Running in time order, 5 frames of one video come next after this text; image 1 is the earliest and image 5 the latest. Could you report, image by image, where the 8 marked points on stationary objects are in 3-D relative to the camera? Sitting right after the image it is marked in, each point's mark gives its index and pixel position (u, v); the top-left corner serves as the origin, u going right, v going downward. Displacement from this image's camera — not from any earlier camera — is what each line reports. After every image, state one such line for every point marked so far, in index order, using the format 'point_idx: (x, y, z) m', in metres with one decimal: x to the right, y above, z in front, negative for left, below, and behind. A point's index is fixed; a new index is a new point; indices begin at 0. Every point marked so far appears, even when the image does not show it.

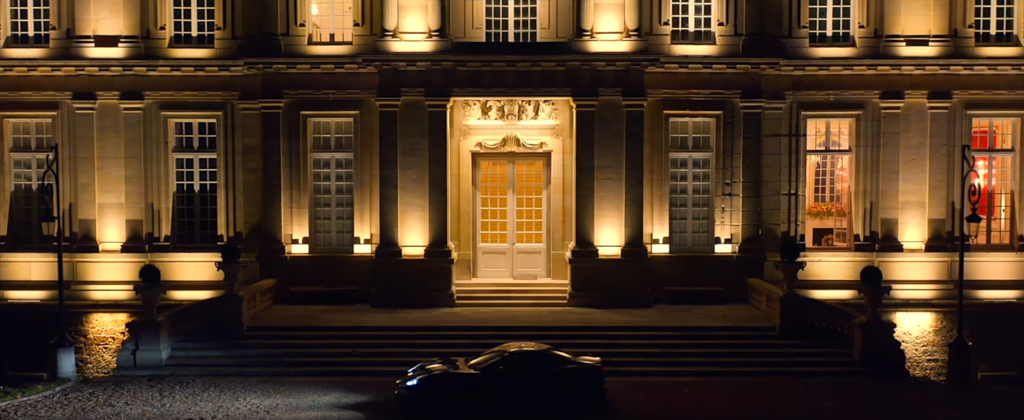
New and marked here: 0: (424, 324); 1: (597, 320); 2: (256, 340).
0: (-1.9, -2.4, +18.8) m
1: (+1.8, -2.4, +19.0) m
2: (-5.1, -2.7, +18.0) m
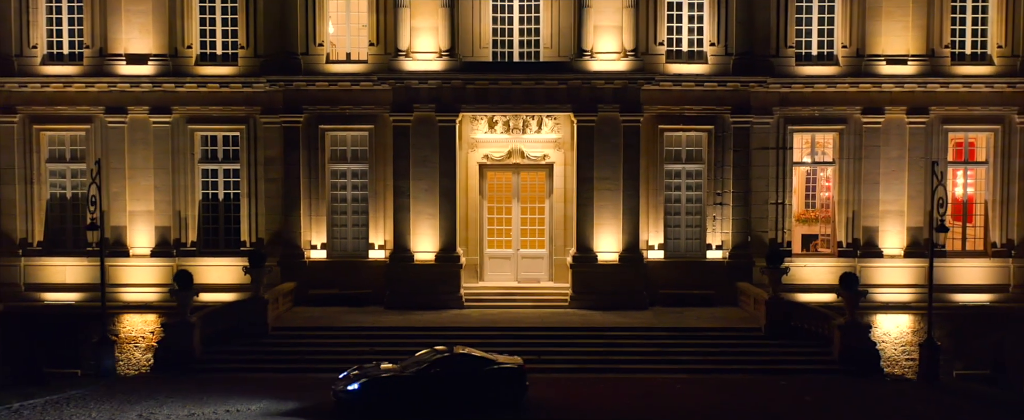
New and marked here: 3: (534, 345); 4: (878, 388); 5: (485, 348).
0: (-1.8, -2.6, +20.2) m
1: (+1.9, -2.6, +20.4) m
2: (-5.0, -2.9, +19.4) m
3: (+0.5, -2.9, +19.2) m
4: (+7.1, -3.4, +17.1) m
5: (-0.6, -3.0, +19.0) m
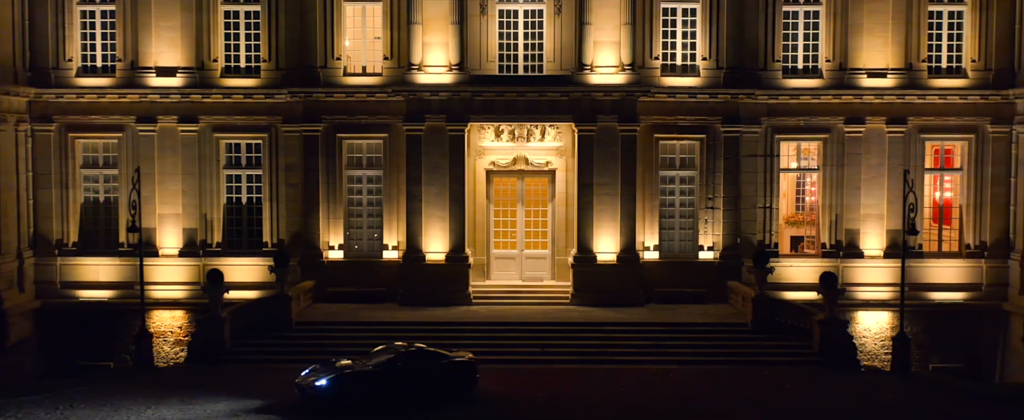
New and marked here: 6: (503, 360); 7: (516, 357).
0: (-1.6, -2.7, +21.8) m
1: (+2.1, -2.7, +21.9) m
2: (-4.9, -3.0, +21.0) m
3: (+0.7, -3.0, +20.7) m
4: (+7.2, -3.5, +18.6) m
5: (-0.4, -3.1, +20.6) m
6: (-0.2, -3.4, +19.7) m
7: (+0.1, -3.3, +19.8) m
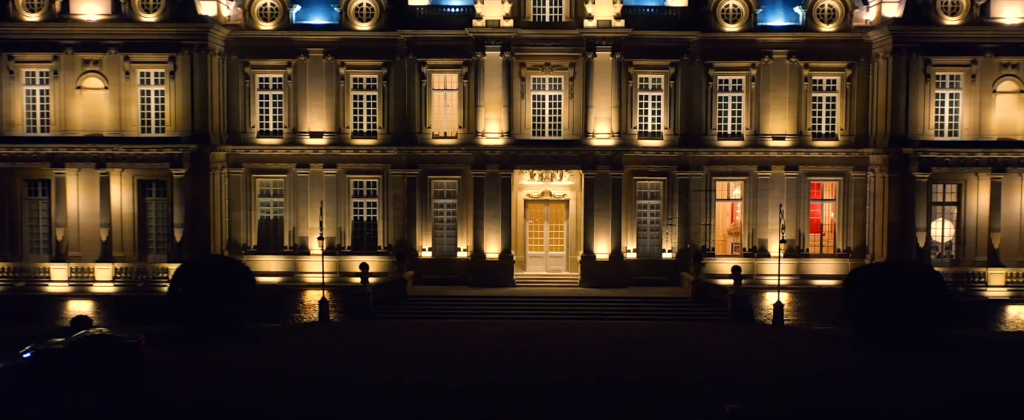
0: (-0.4, -3.4, +34.8) m
1: (+3.2, -3.3, +34.9) m
2: (-3.7, -3.6, +34.0) m
3: (+1.8, -3.6, +33.7) m
4: (+8.4, -4.2, +31.5) m
5: (+0.7, -3.7, +33.6) m
6: (+1.0, -4.0, +32.7) m
7: (+1.3, -4.0, +32.8) m
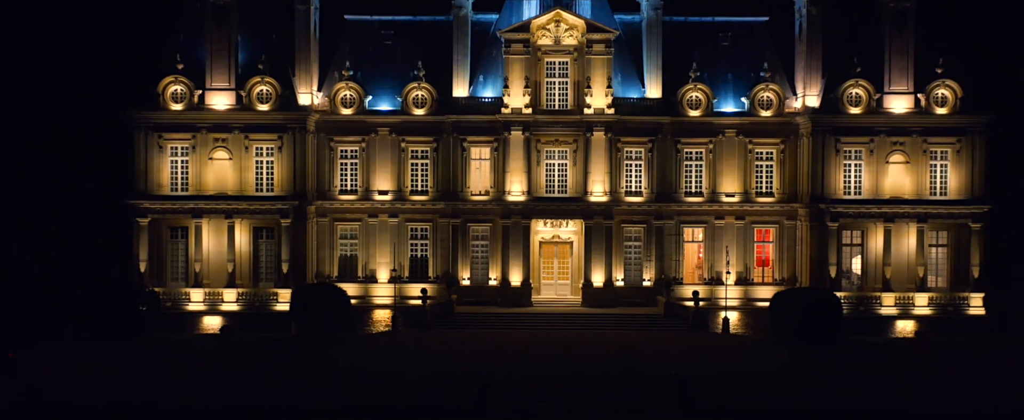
0: (+0.6, -5.5, +47.0) m
1: (+4.2, -5.4, +47.1) m
2: (-2.7, -5.7, +46.2) m
3: (+2.8, -5.7, +45.9) m
4: (+9.3, -6.2, +43.6) m
5: (+1.7, -5.8, +45.8) m
6: (+2.0, -6.1, +44.8) m
7: (+2.2, -6.0, +45.0) m
